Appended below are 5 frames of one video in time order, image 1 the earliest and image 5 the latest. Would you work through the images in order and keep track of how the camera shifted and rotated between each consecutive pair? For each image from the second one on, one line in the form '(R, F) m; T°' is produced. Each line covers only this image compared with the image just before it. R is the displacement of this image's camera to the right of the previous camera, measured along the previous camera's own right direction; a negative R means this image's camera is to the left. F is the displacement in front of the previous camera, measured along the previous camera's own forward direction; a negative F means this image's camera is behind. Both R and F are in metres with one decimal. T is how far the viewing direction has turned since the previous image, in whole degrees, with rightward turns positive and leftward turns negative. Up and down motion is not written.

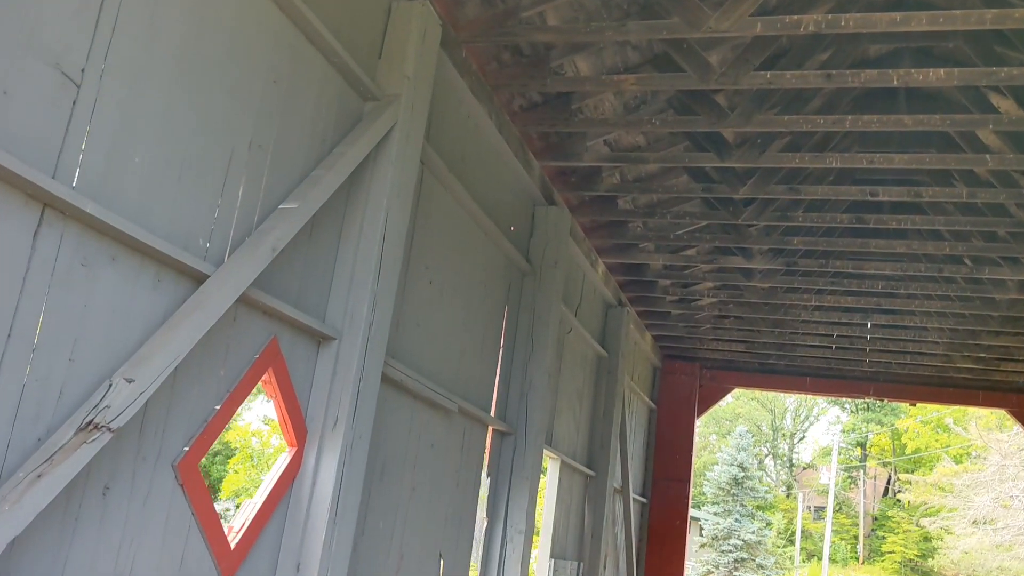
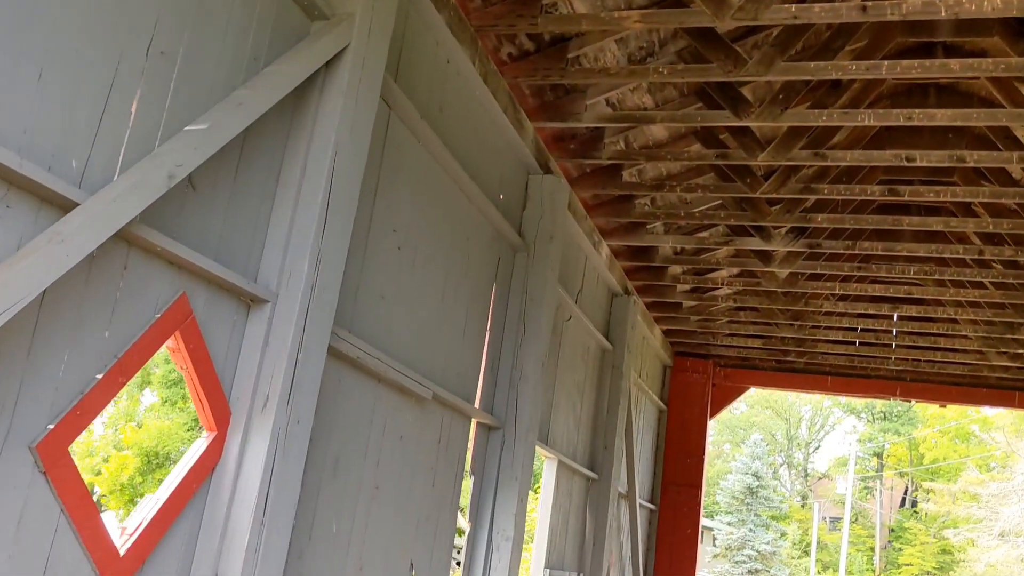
(+0.1, +0.5) m; -1°
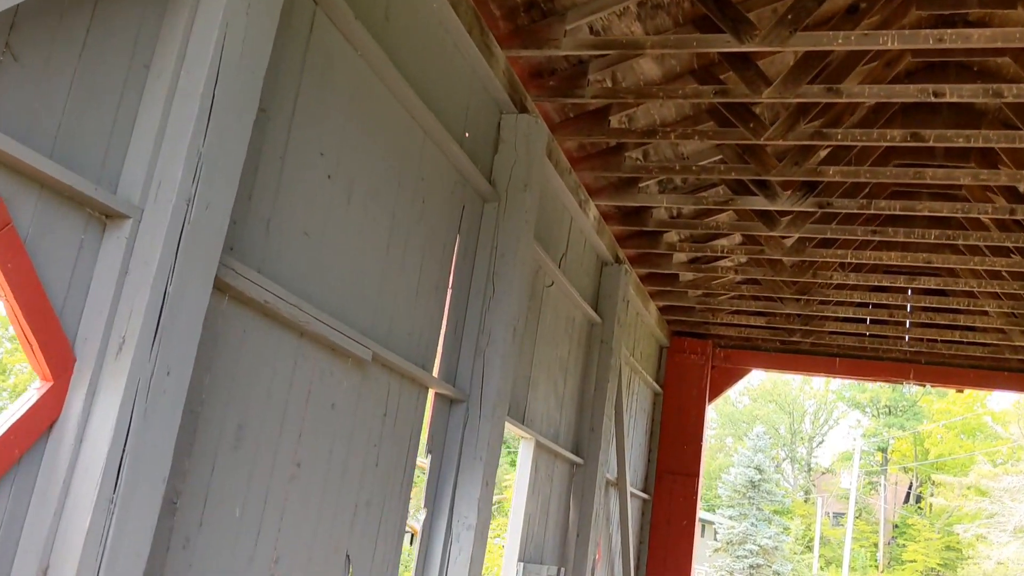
(+0.1, +0.5) m; 0°
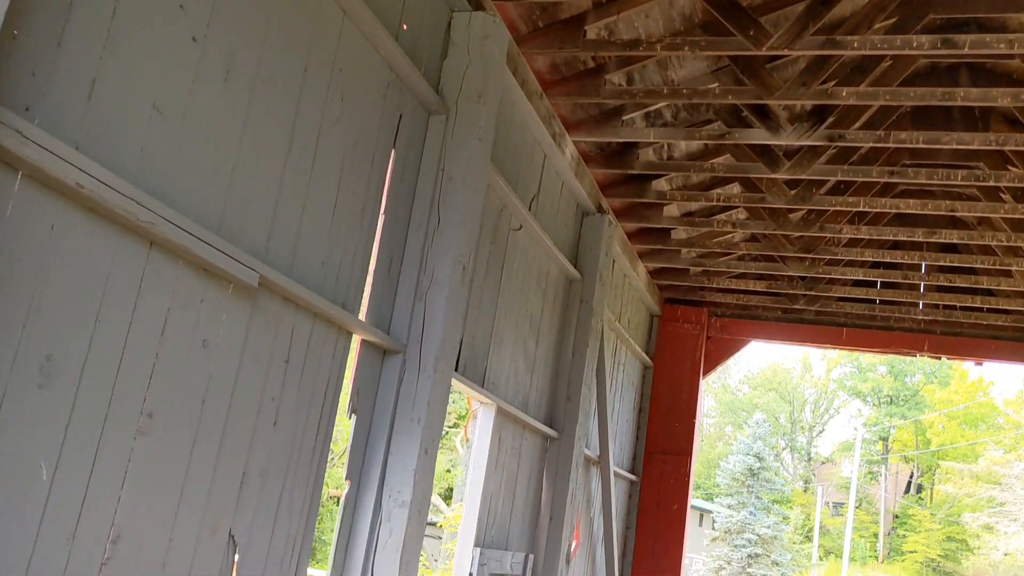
(+0.1, +0.6) m; 0°
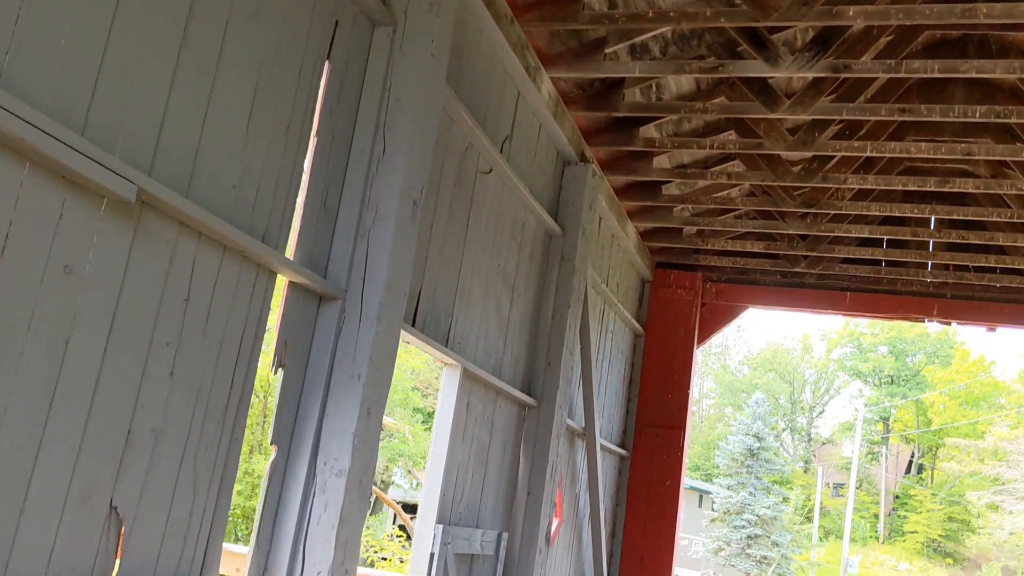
(+0.1, +0.4) m; 0°
